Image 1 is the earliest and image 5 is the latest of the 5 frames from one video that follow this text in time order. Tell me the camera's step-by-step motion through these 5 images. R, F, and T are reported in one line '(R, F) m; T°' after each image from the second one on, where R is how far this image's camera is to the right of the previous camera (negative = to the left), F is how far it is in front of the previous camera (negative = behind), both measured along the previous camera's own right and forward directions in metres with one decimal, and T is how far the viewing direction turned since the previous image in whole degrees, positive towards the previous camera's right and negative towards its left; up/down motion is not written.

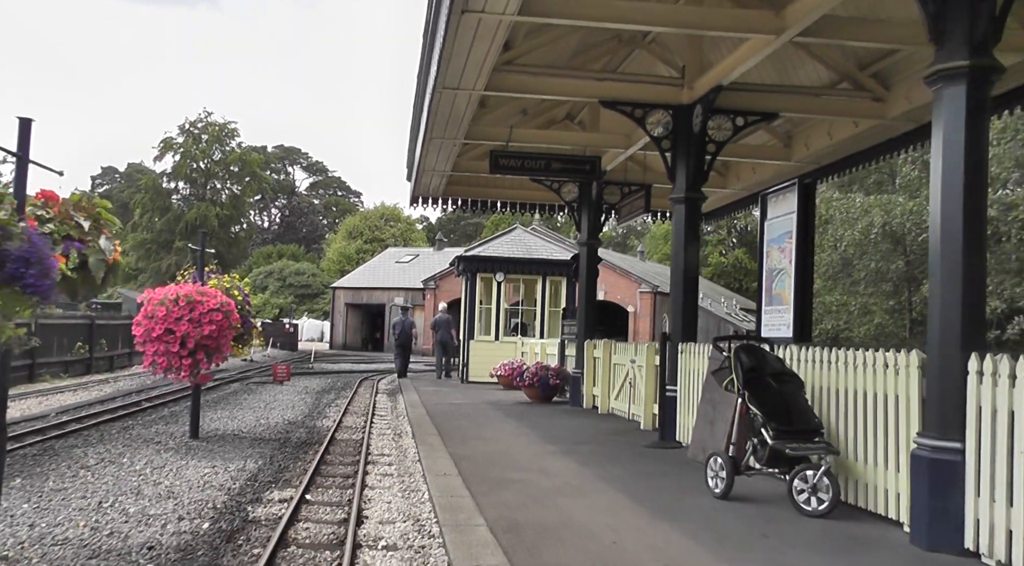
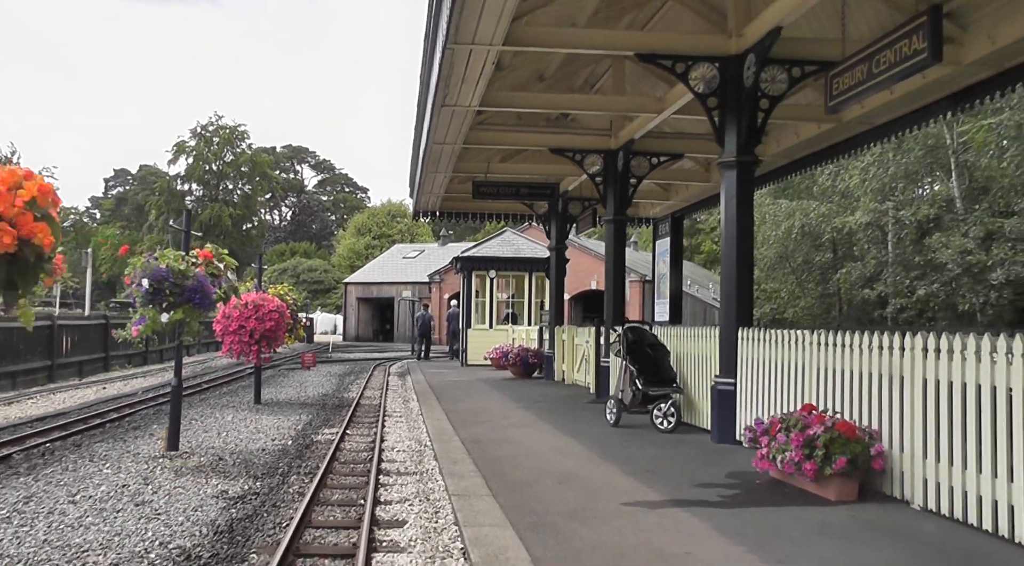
(+0.5, -3.7) m; -1°
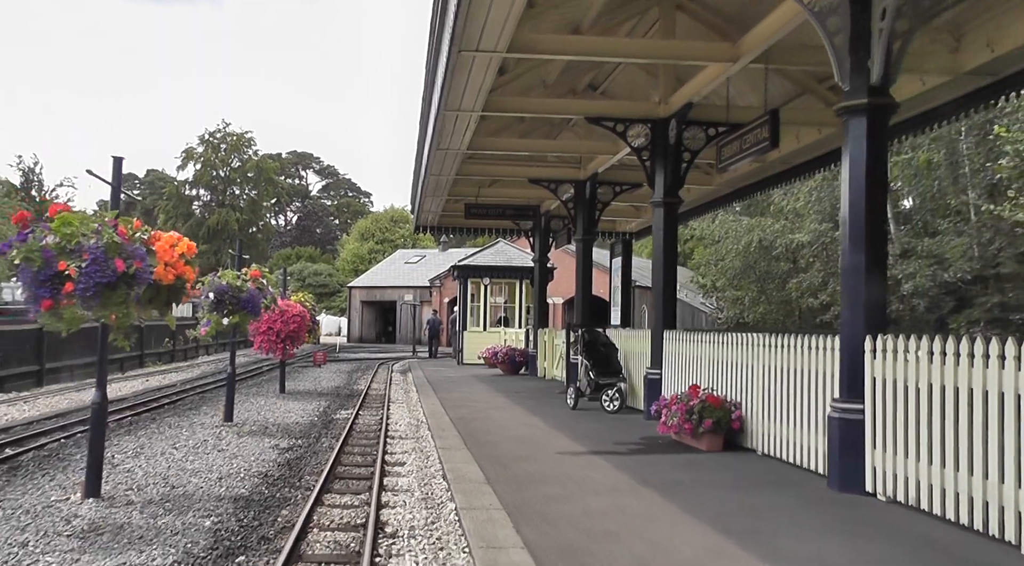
(+0.3, -2.6) m; 0°
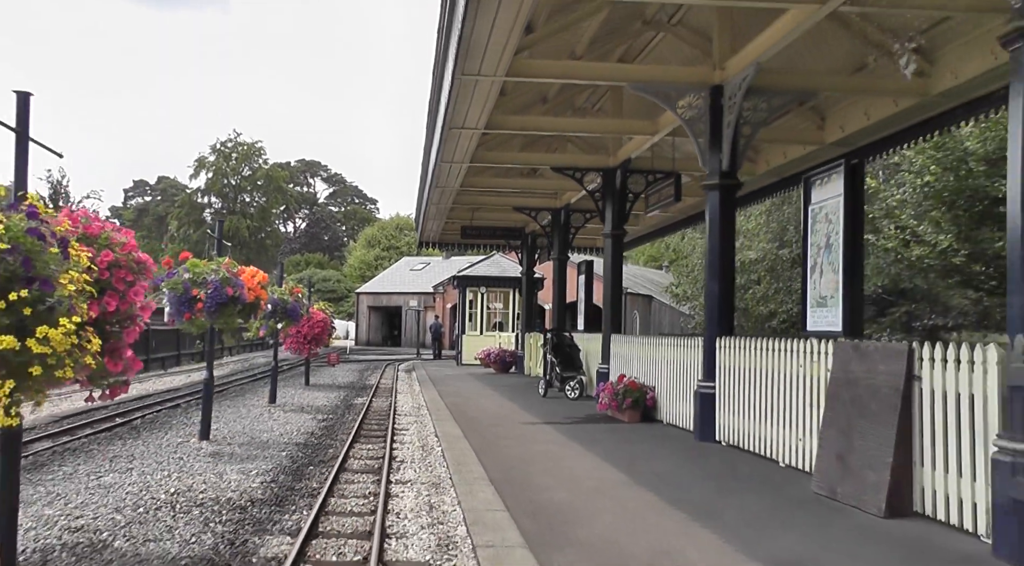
(+0.4, -3.2) m; 0°
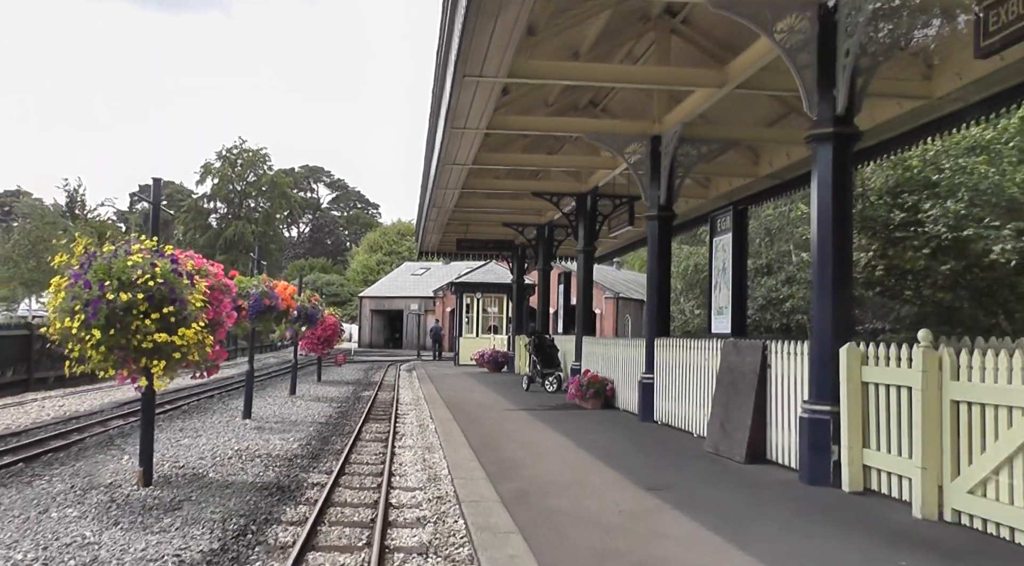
(+0.3, -2.4) m; 0°
